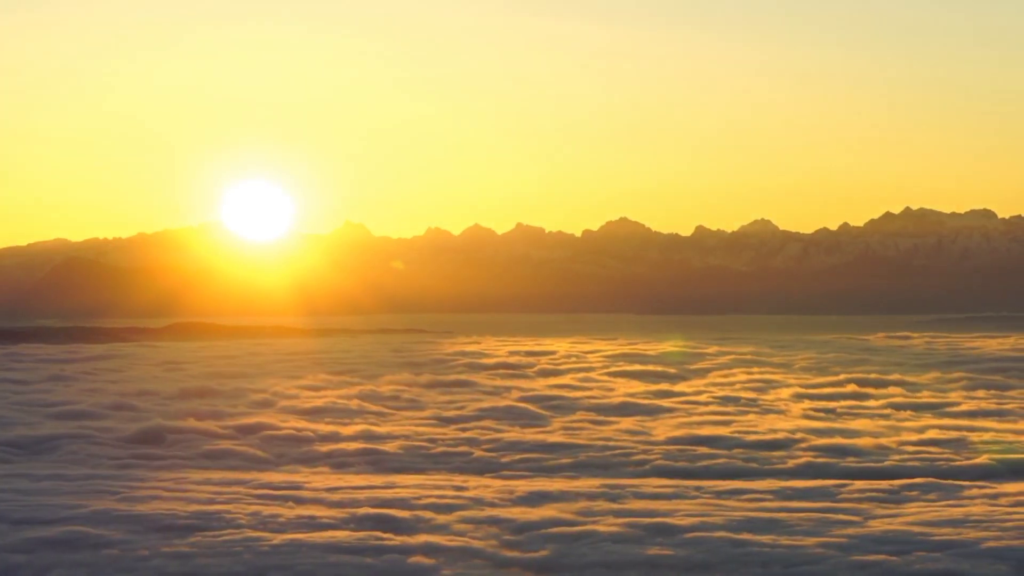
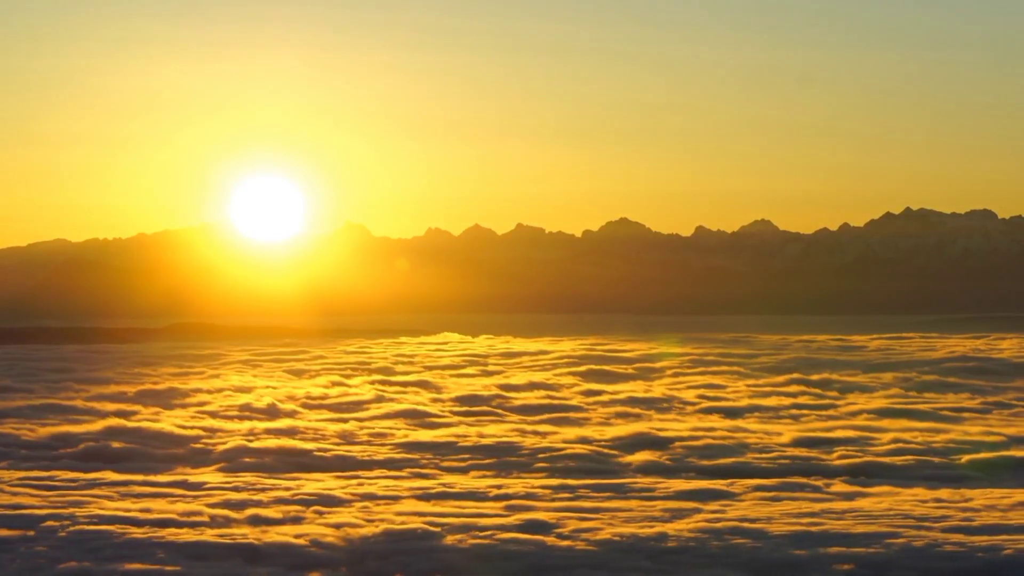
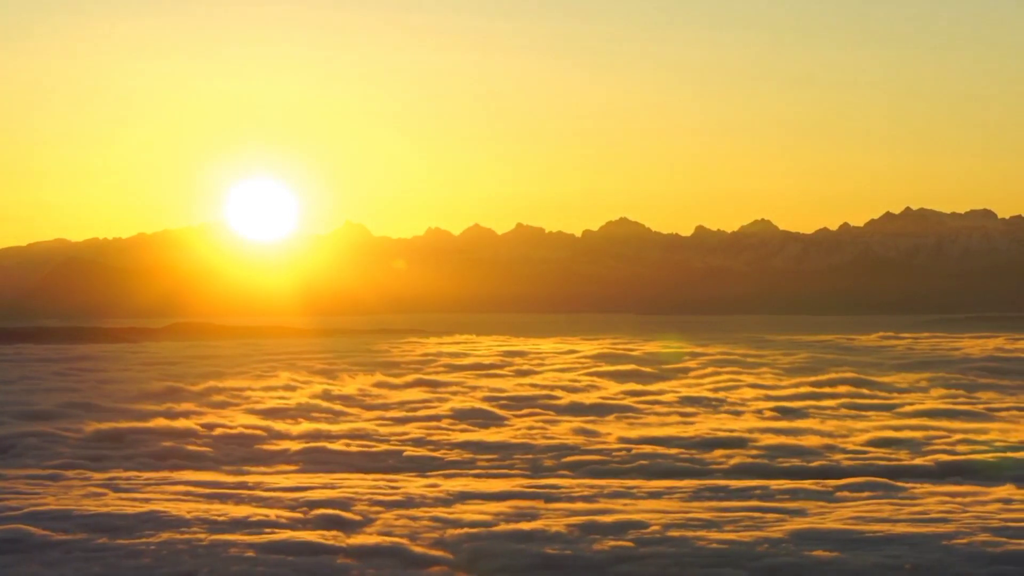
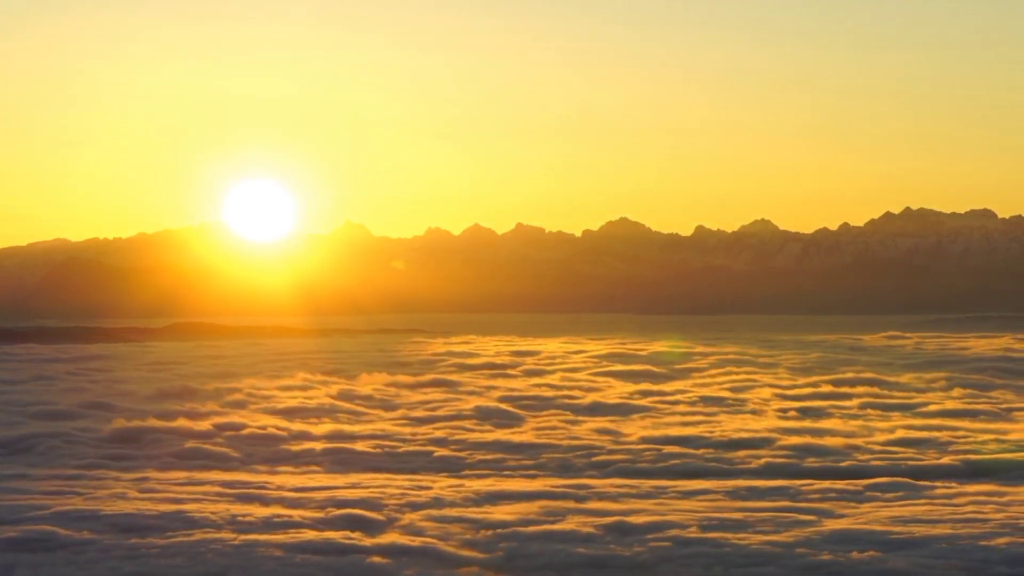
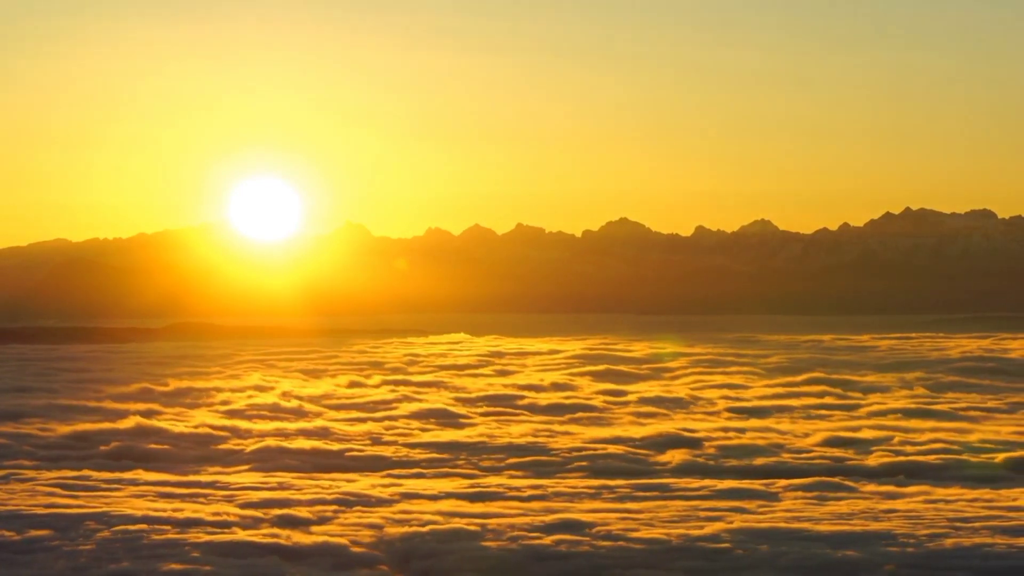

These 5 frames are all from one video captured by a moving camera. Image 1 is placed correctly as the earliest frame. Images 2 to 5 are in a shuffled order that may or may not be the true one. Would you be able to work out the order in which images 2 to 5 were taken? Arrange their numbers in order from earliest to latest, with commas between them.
4, 3, 5, 2
